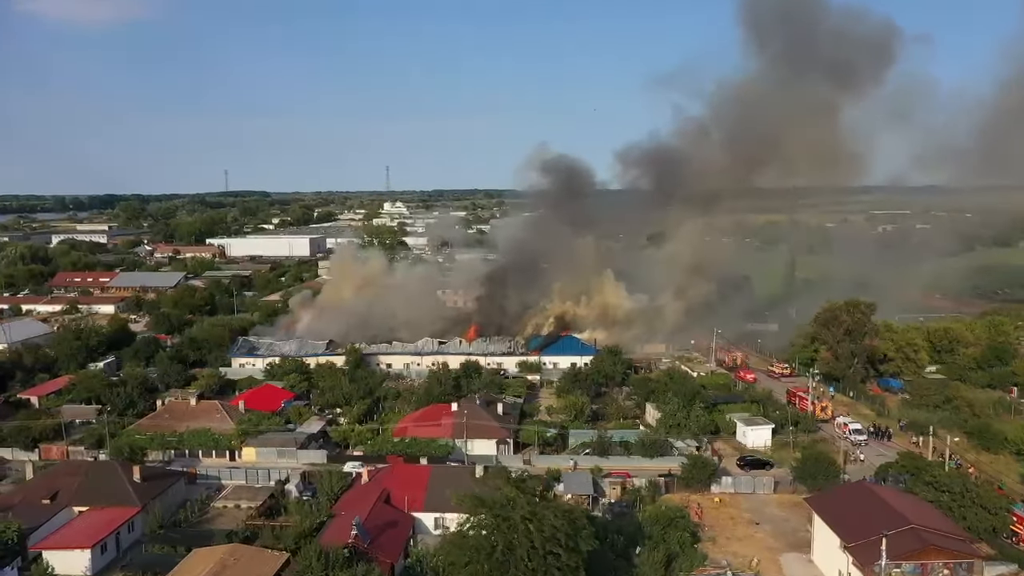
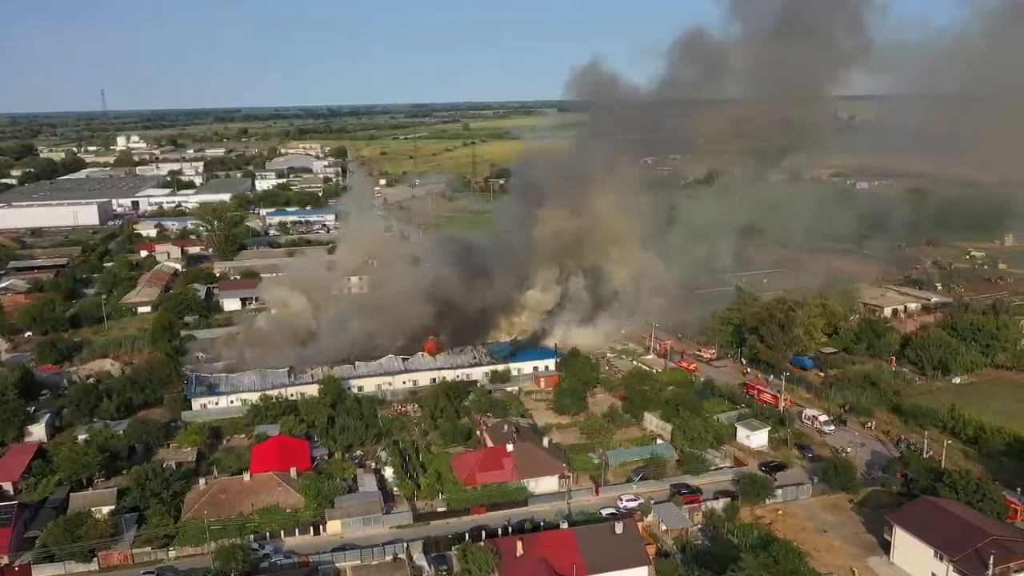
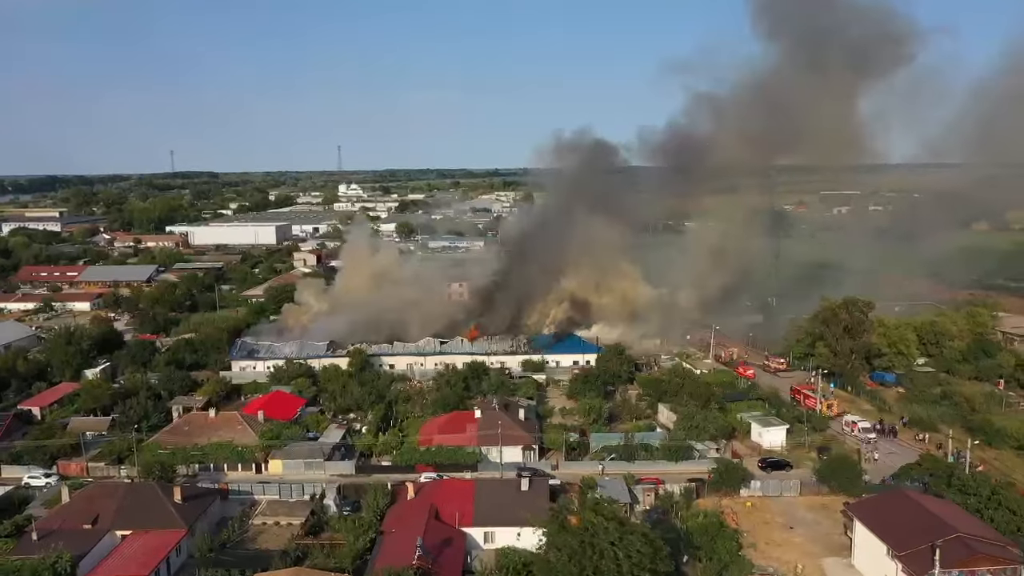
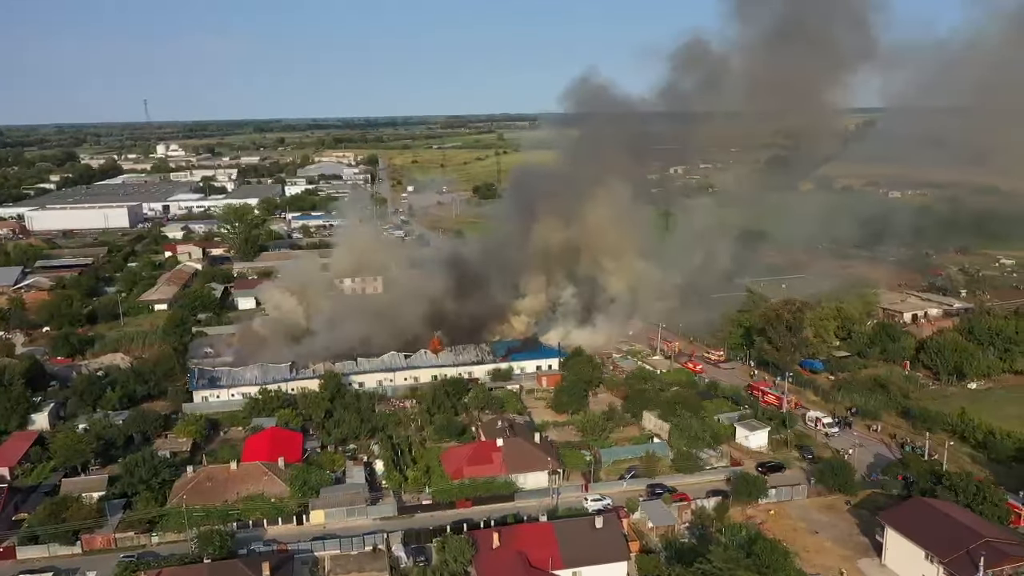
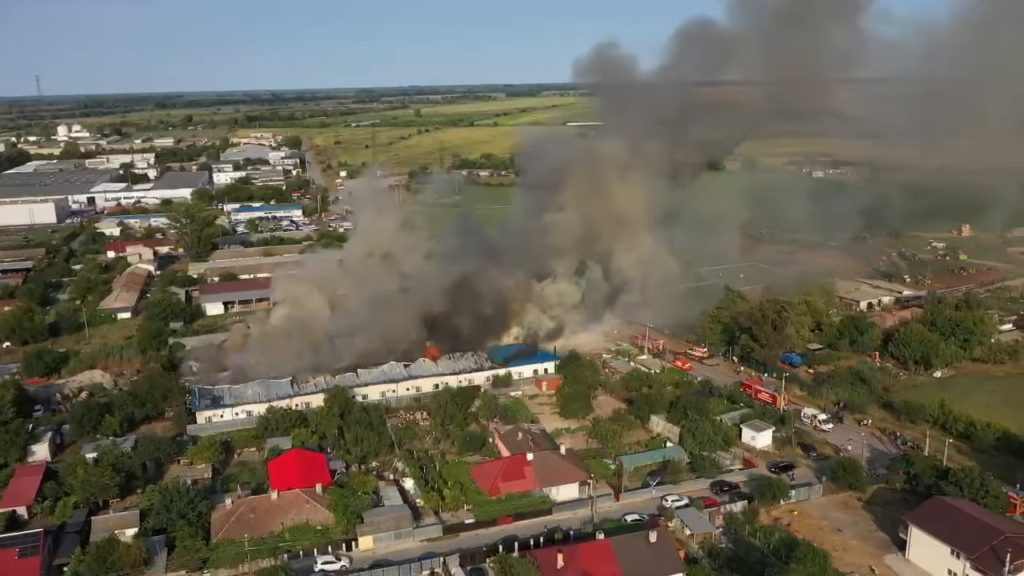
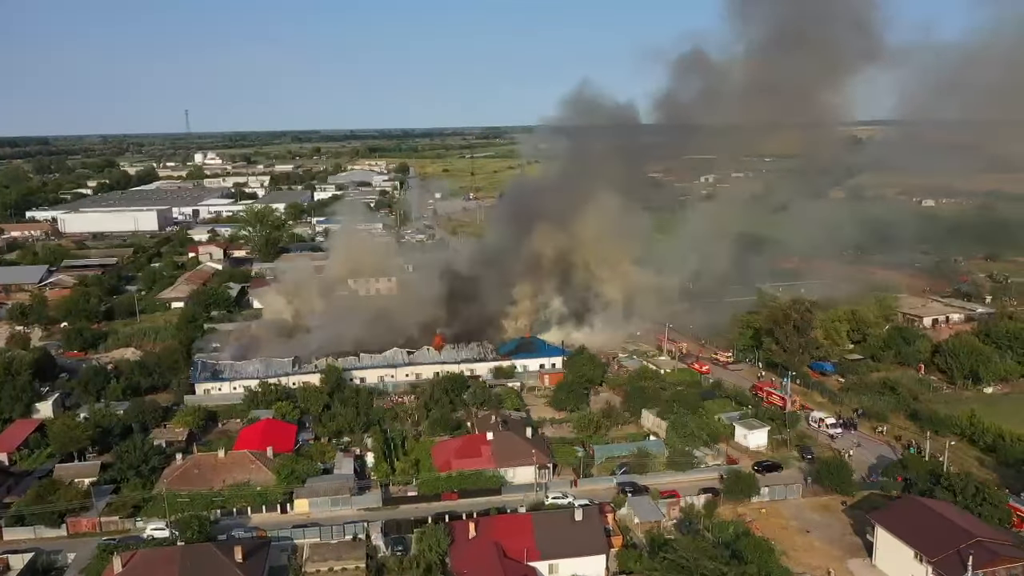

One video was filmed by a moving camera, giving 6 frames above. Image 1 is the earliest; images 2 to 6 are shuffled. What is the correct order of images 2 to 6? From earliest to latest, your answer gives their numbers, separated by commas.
3, 6, 4, 2, 5
